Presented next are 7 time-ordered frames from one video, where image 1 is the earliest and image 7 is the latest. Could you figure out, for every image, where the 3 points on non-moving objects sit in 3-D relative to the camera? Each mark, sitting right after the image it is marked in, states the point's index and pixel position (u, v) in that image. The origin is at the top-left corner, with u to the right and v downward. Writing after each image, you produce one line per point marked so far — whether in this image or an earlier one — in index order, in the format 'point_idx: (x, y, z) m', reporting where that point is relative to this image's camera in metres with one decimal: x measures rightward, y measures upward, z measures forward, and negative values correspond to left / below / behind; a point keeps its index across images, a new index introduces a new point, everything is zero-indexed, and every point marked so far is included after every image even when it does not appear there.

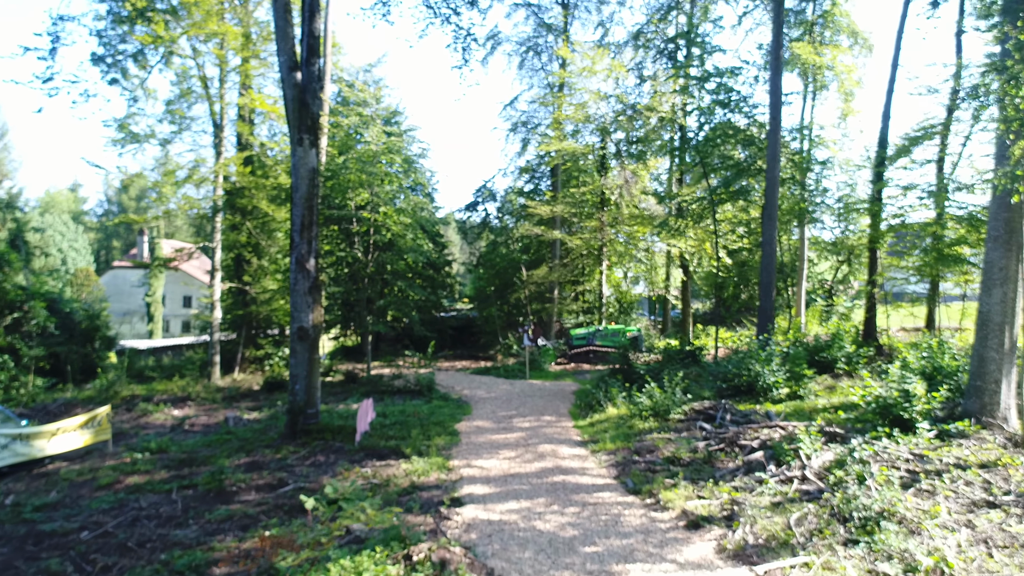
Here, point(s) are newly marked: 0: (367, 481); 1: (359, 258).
0: (-1.4, -1.9, +6.8) m
1: (-3.4, +0.7, +16.0) m
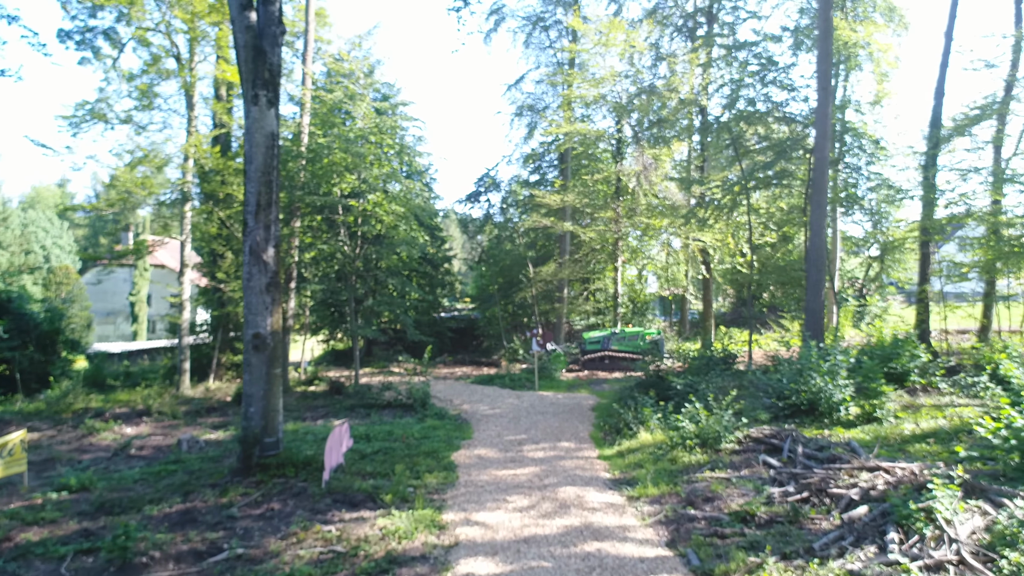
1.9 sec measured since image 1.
0: (-1.3, -1.8, +5.0) m
1: (-3.3, +0.7, +14.2) m
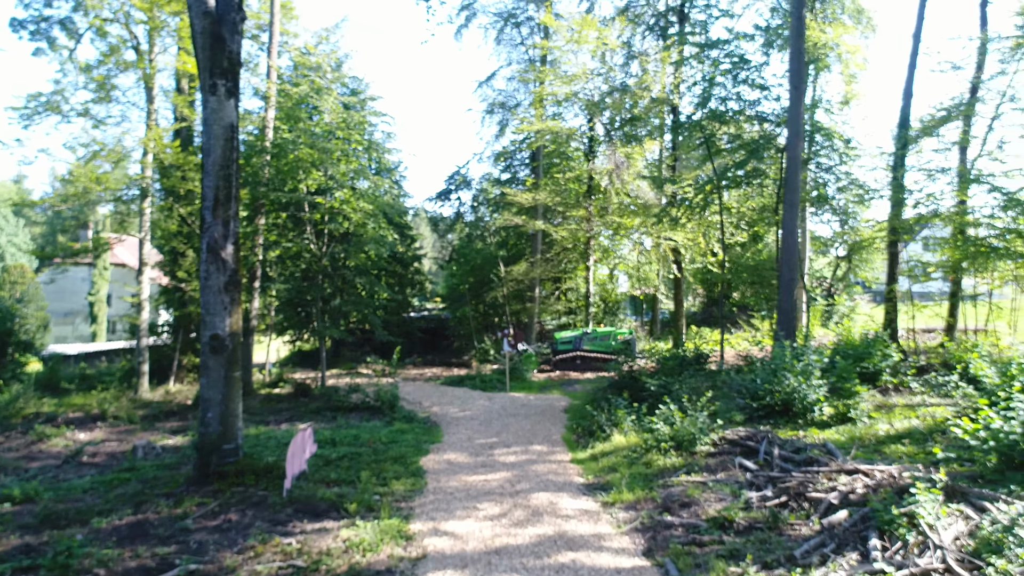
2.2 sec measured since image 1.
0: (-1.5, -1.8, +4.7) m
1: (-3.9, +0.7, +13.8) m
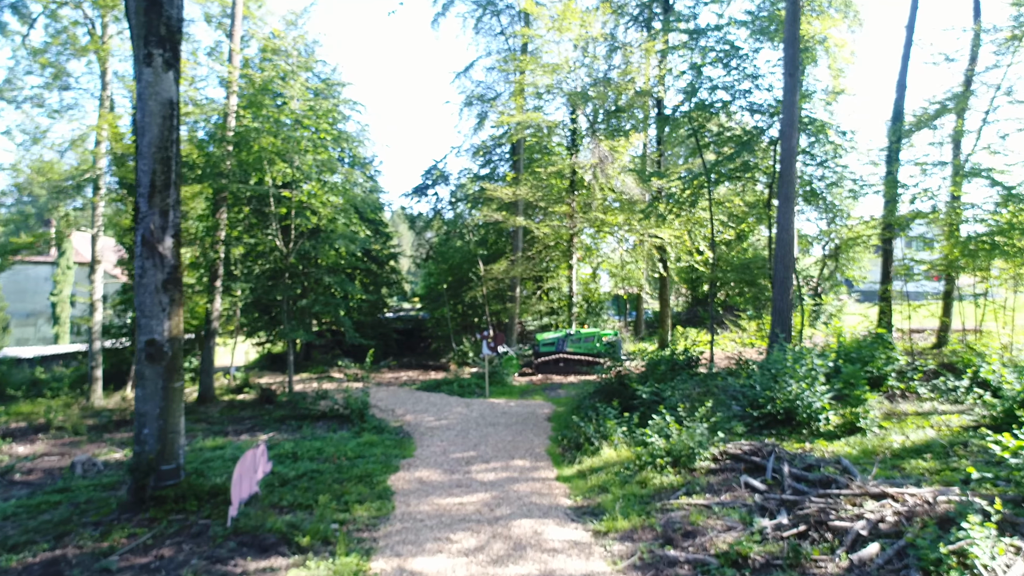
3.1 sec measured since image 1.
0: (-1.6, -1.8, +3.9) m
1: (-4.2, +0.8, +12.9) m
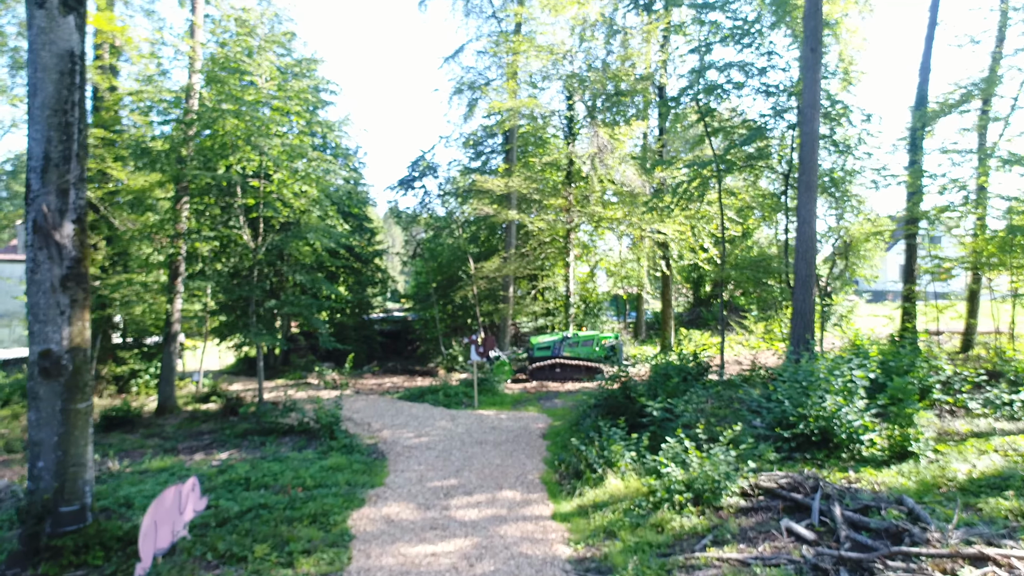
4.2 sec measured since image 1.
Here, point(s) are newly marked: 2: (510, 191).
0: (-1.7, -1.8, +2.8) m
1: (-4.4, +0.8, +11.8) m
2: (0.0, +2.1, +16.0) m
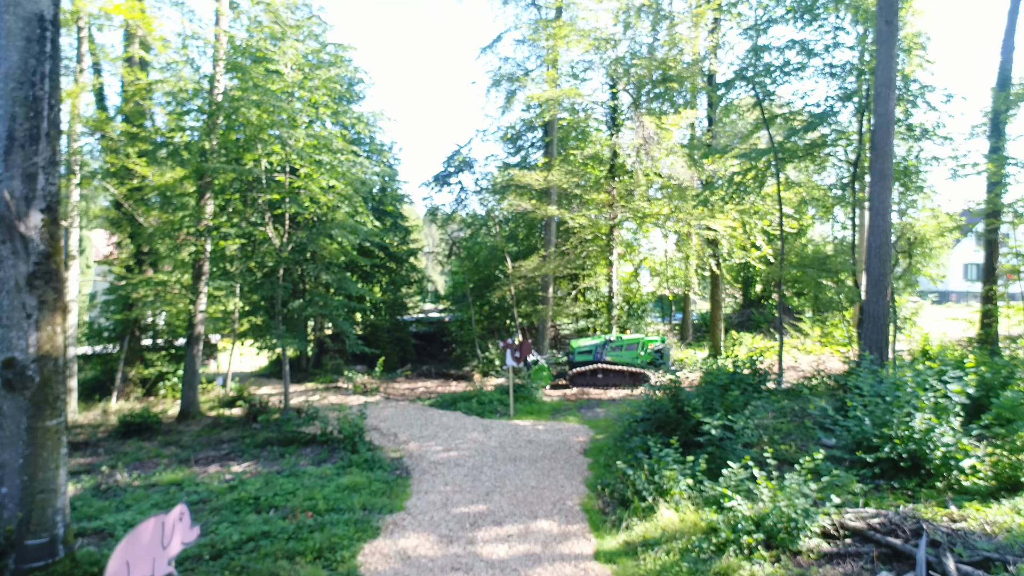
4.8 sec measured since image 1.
0: (-1.6, -1.8, +2.1) m
1: (-3.8, +0.8, +11.2) m
2: (+0.8, +2.1, +15.2) m
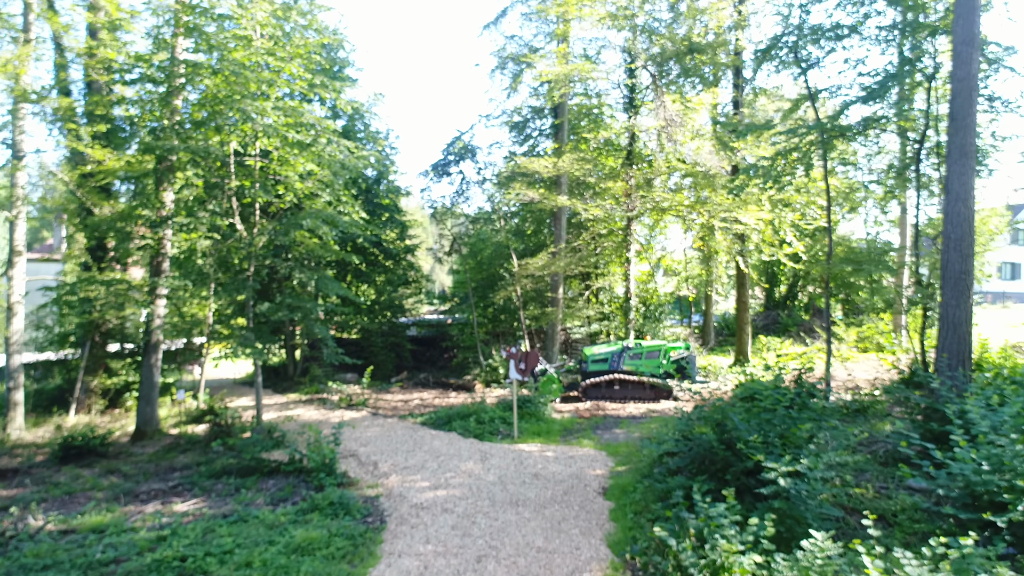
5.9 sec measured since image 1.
0: (-1.7, -1.8, +0.6) m
1: (-3.7, +0.8, +9.8) m
2: (+0.9, +2.1, +13.7) m
